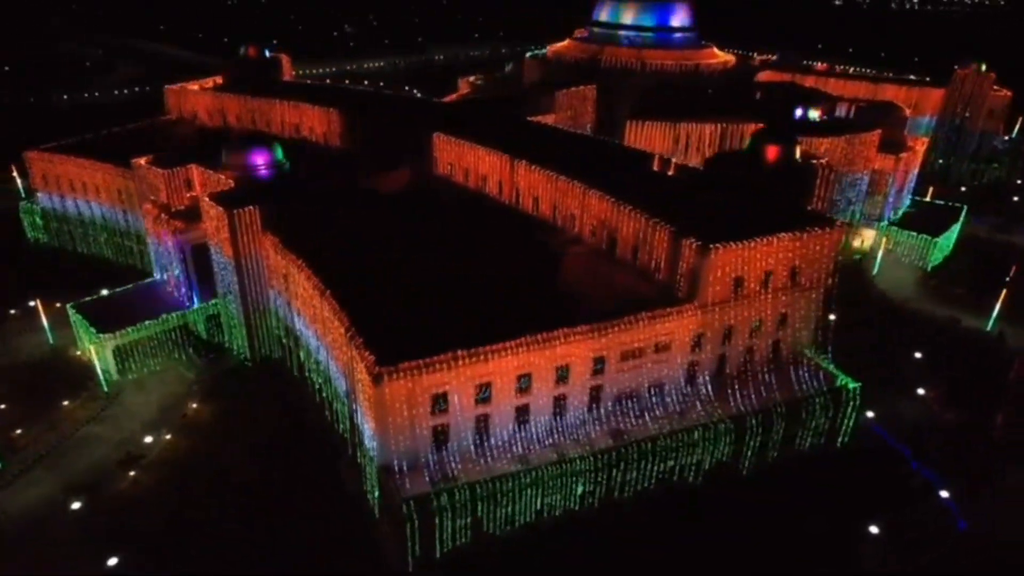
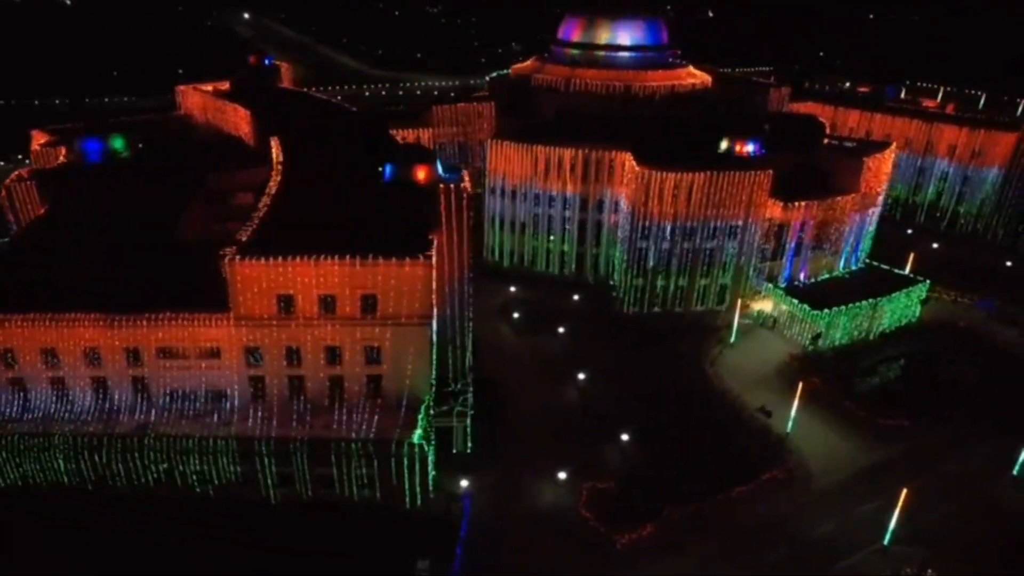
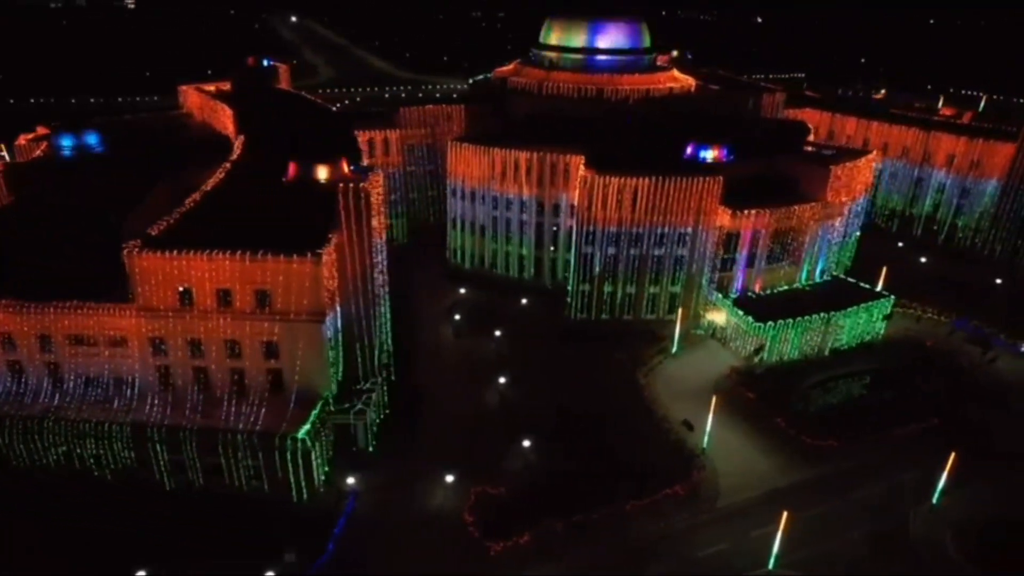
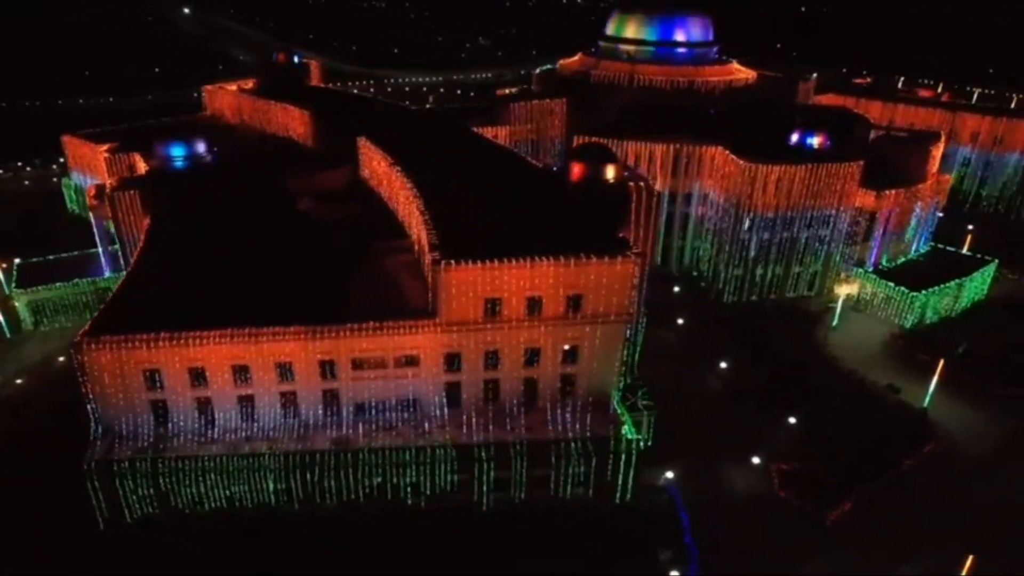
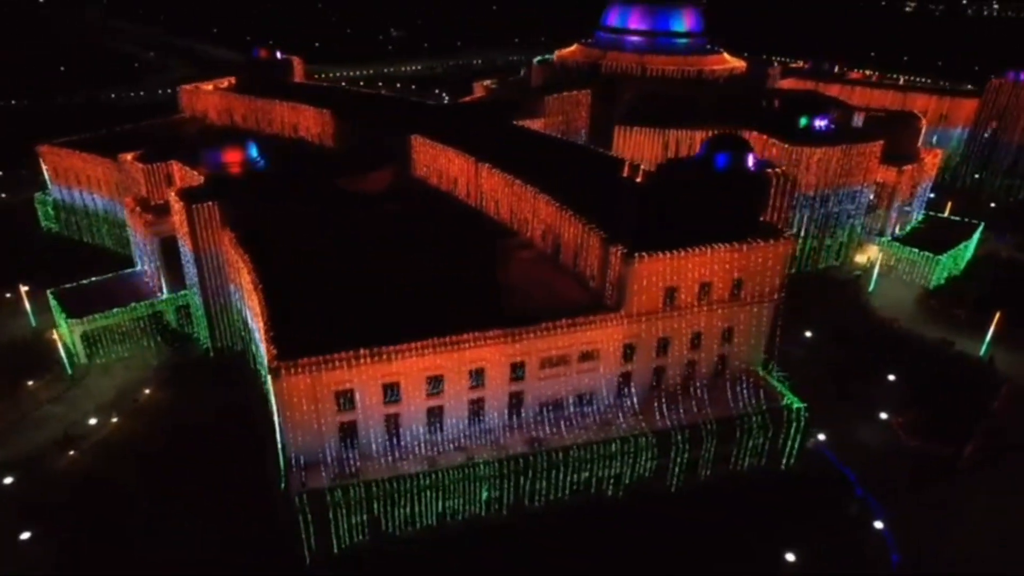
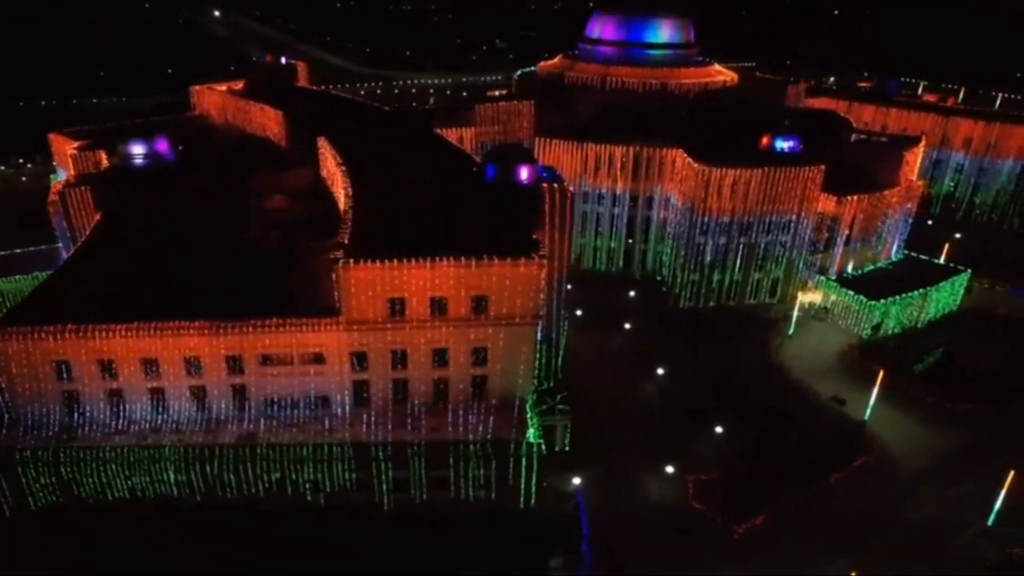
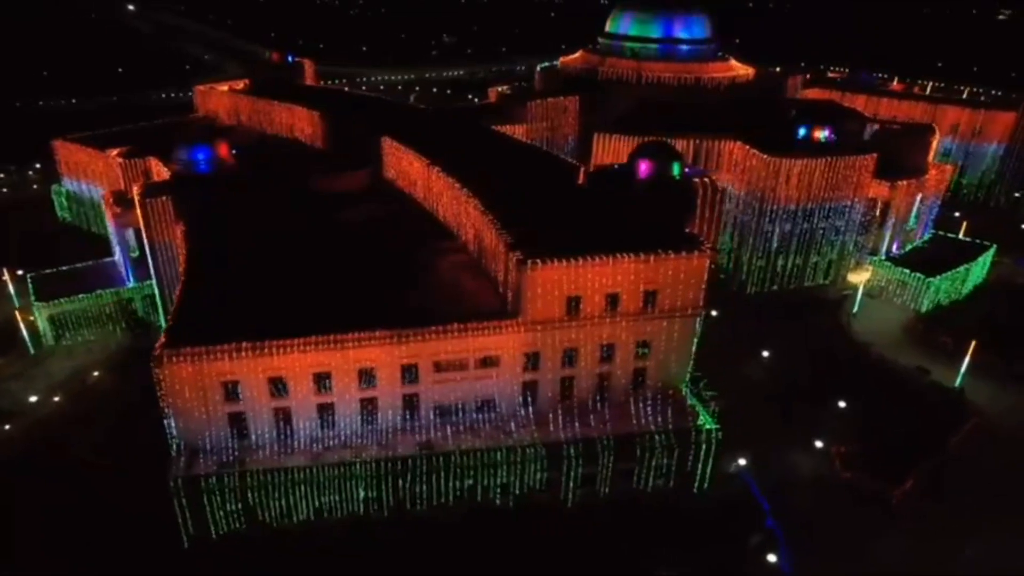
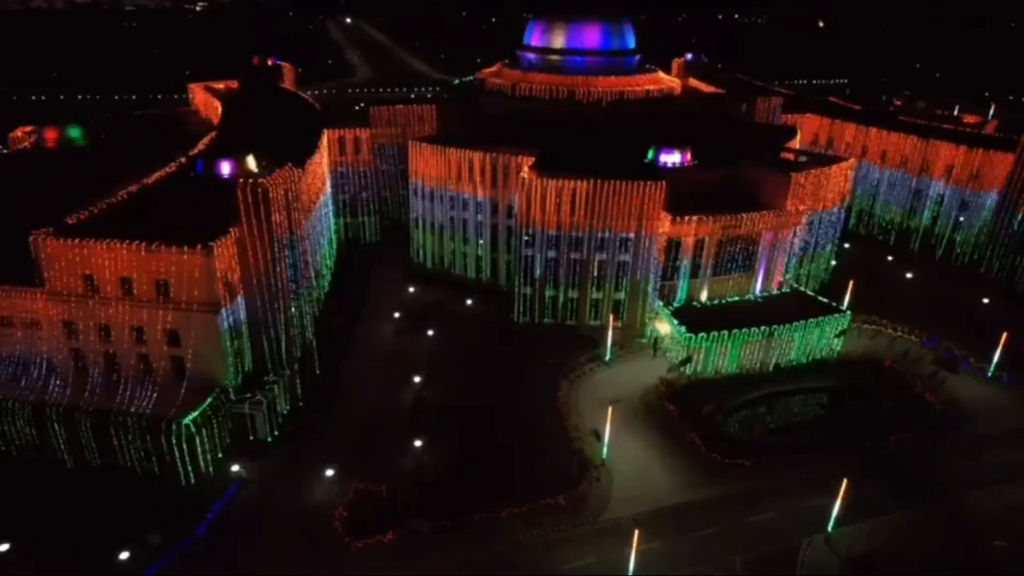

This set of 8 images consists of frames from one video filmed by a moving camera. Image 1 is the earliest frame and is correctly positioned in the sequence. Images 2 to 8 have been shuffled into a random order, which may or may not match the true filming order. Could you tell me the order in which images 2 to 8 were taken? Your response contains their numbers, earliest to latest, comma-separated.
5, 7, 4, 6, 2, 3, 8
